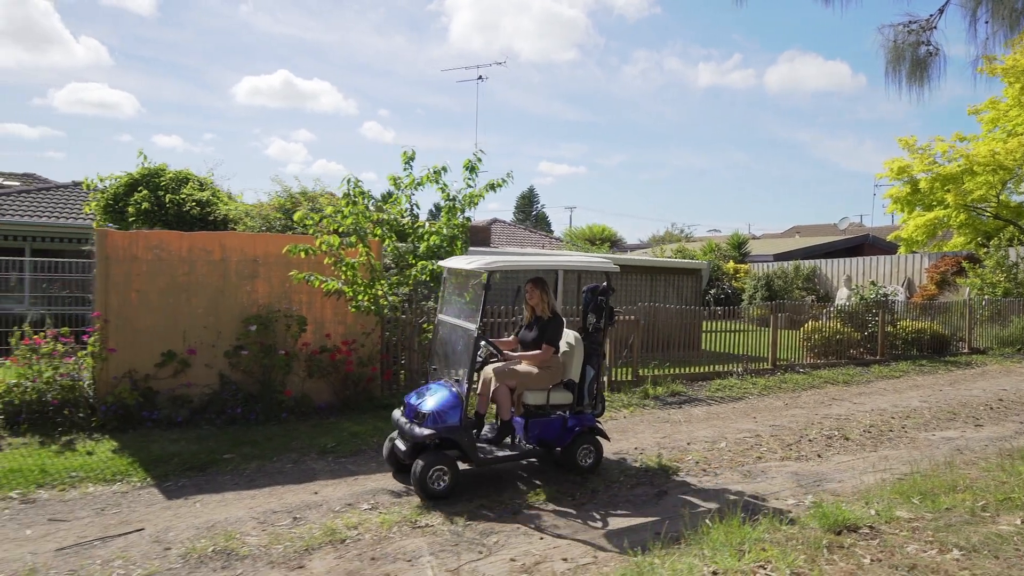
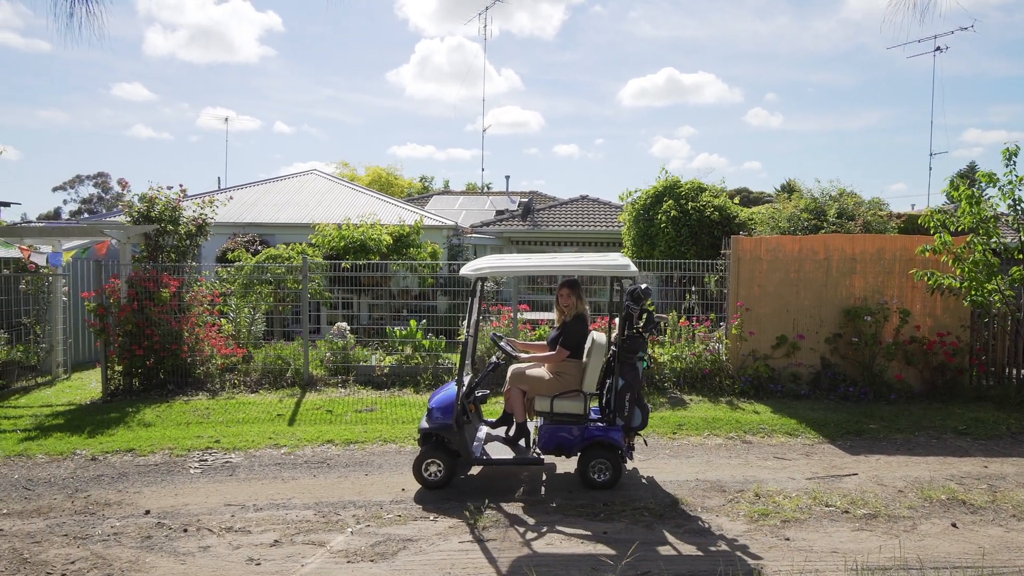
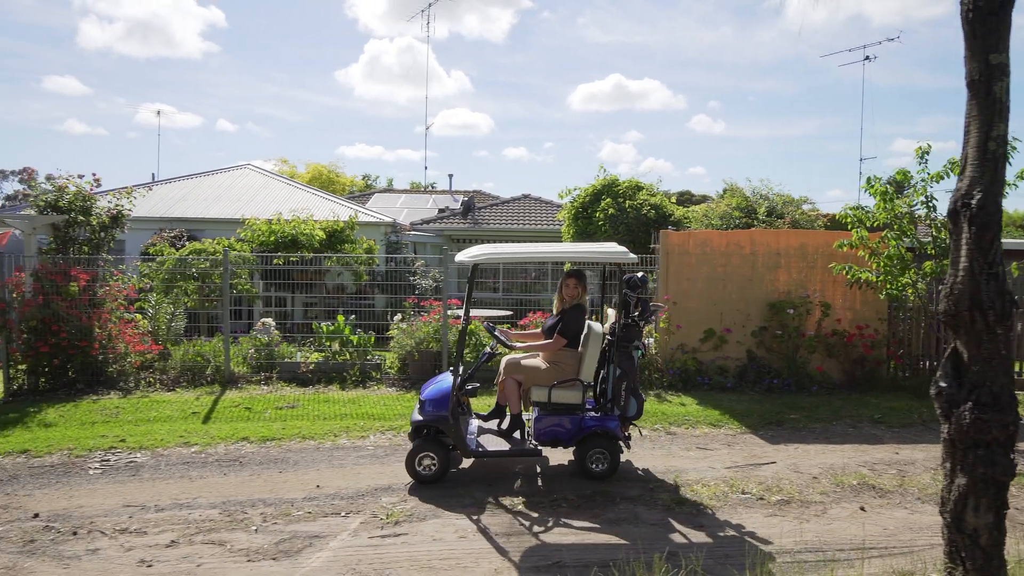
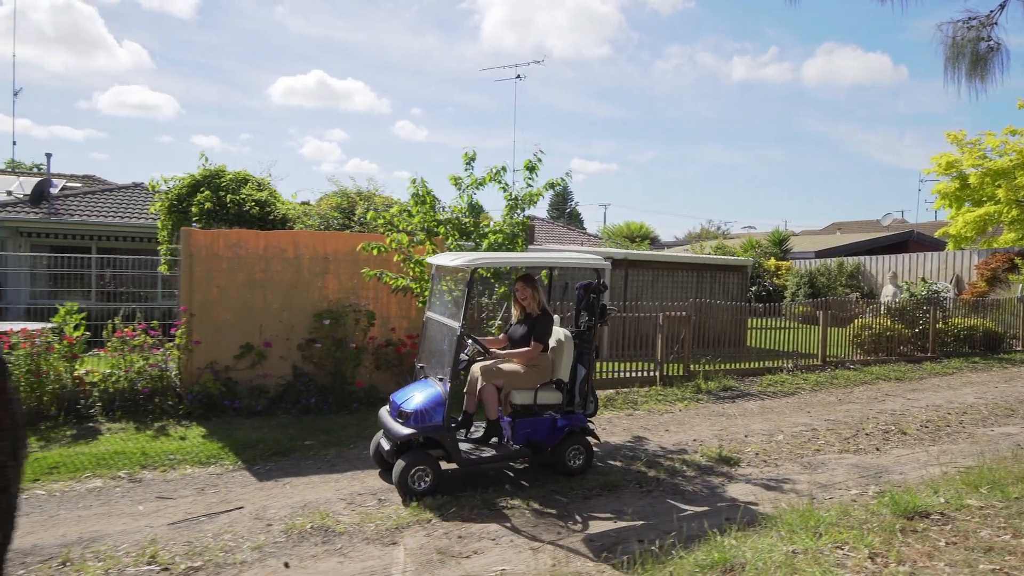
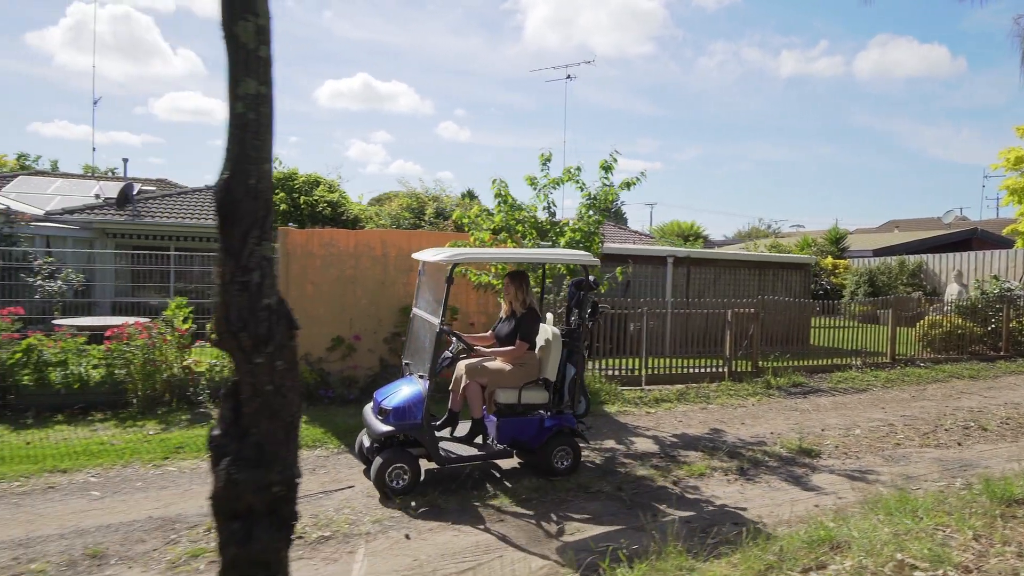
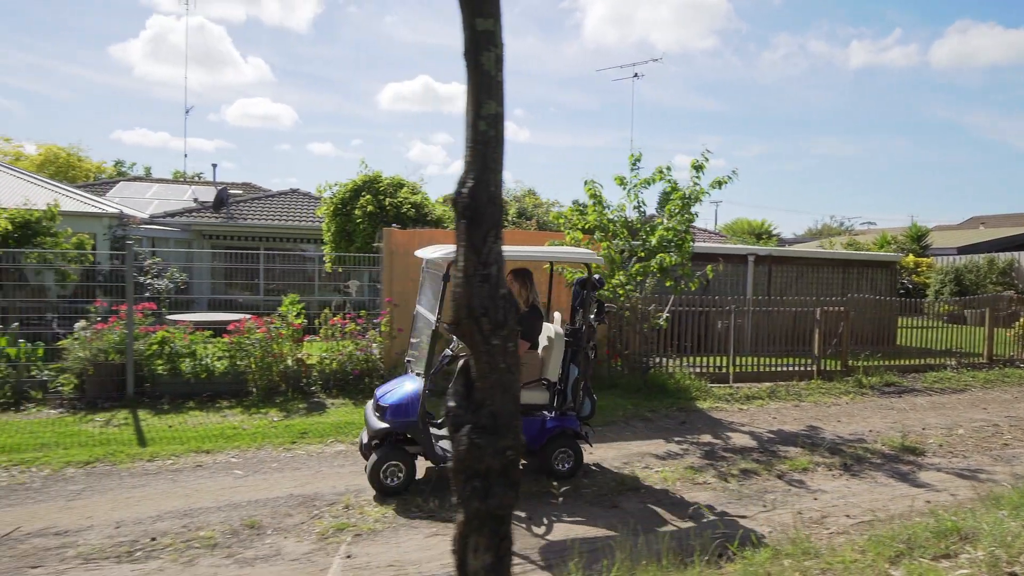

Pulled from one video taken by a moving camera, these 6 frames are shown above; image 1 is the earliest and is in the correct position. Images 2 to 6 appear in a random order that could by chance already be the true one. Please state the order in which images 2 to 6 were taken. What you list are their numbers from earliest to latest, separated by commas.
4, 5, 6, 3, 2
